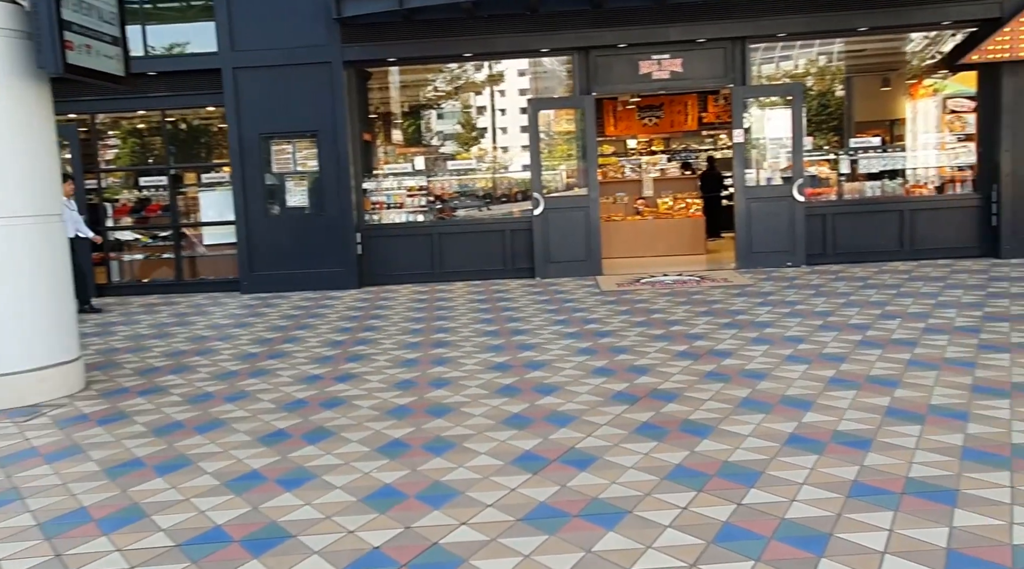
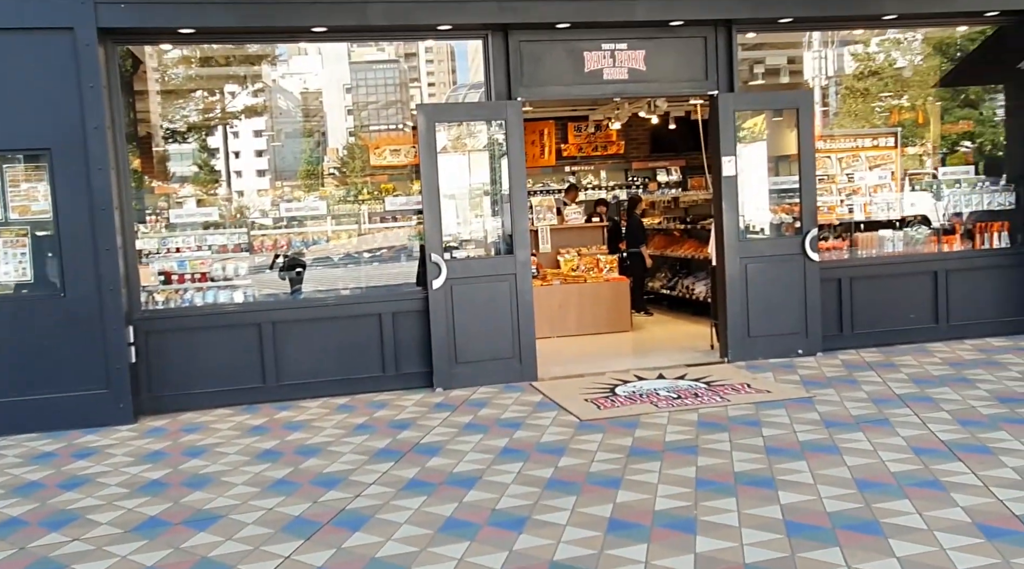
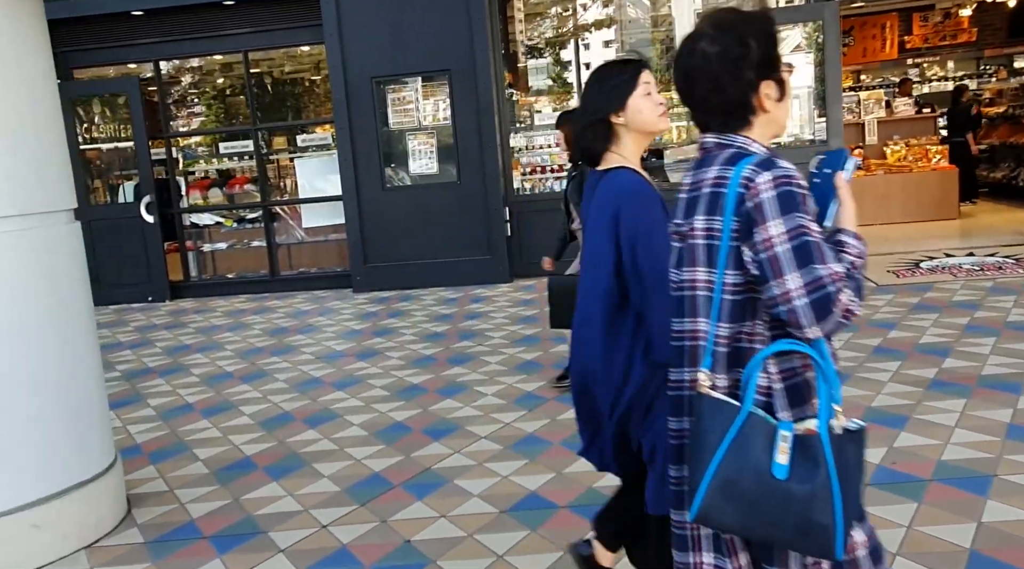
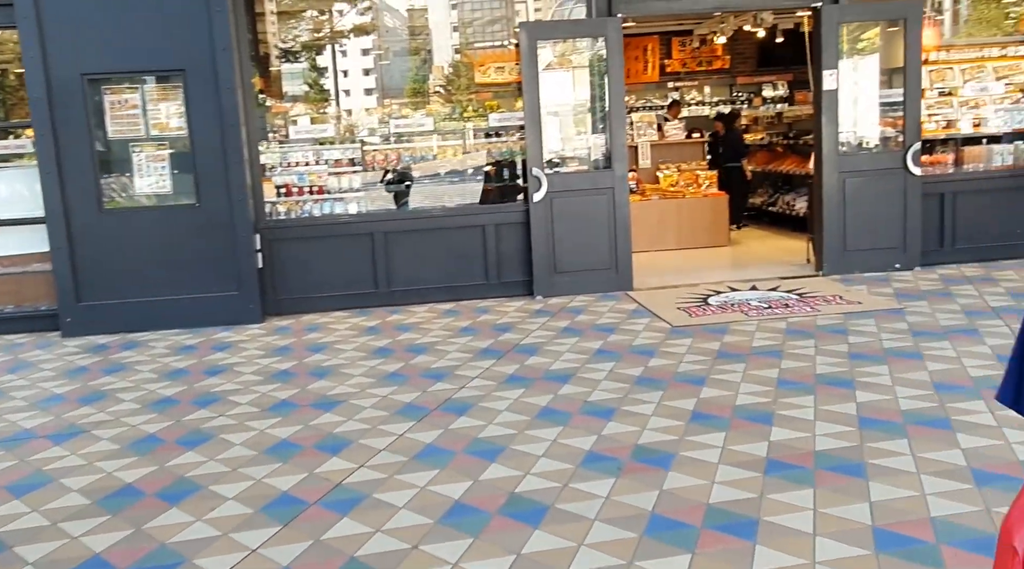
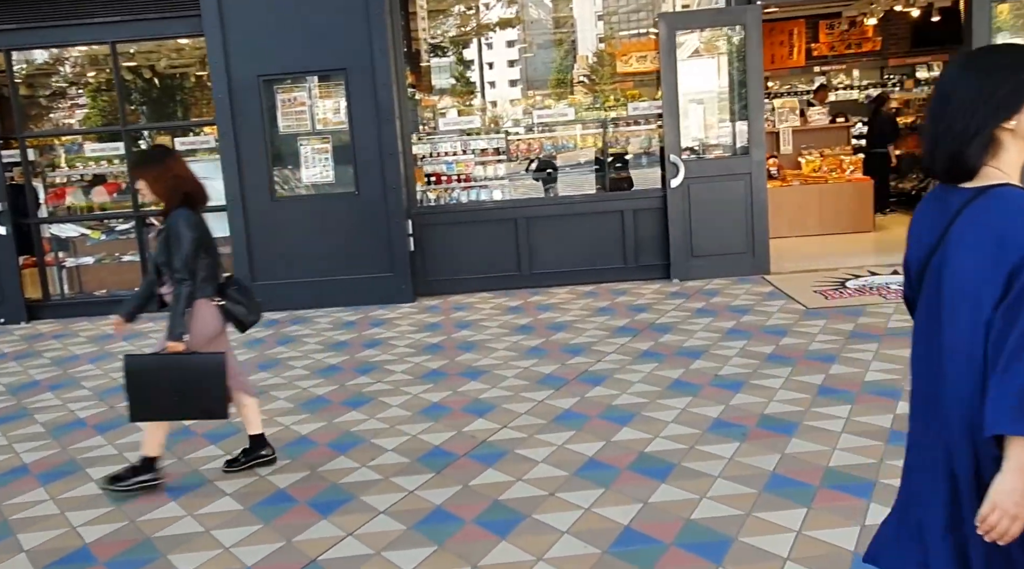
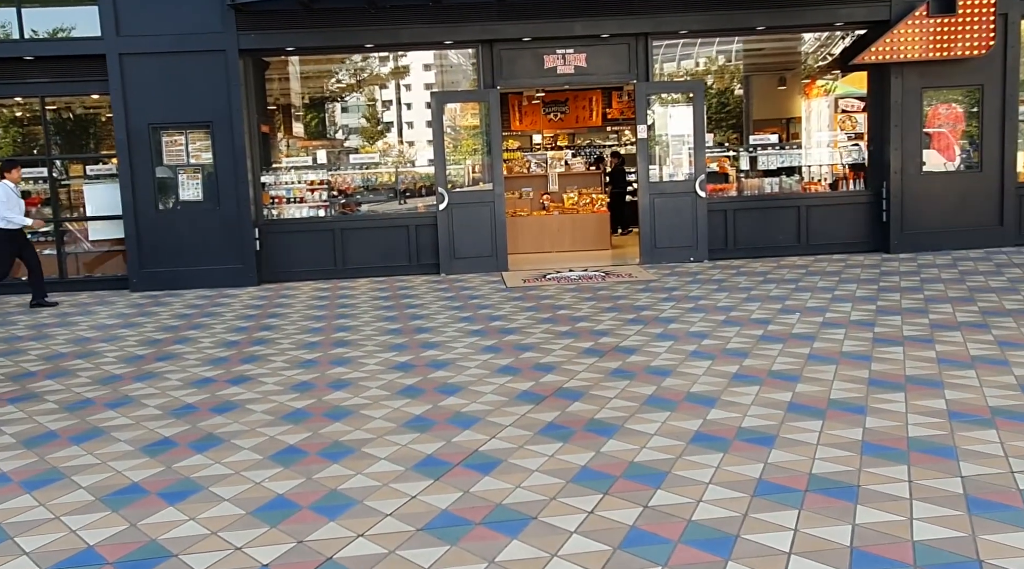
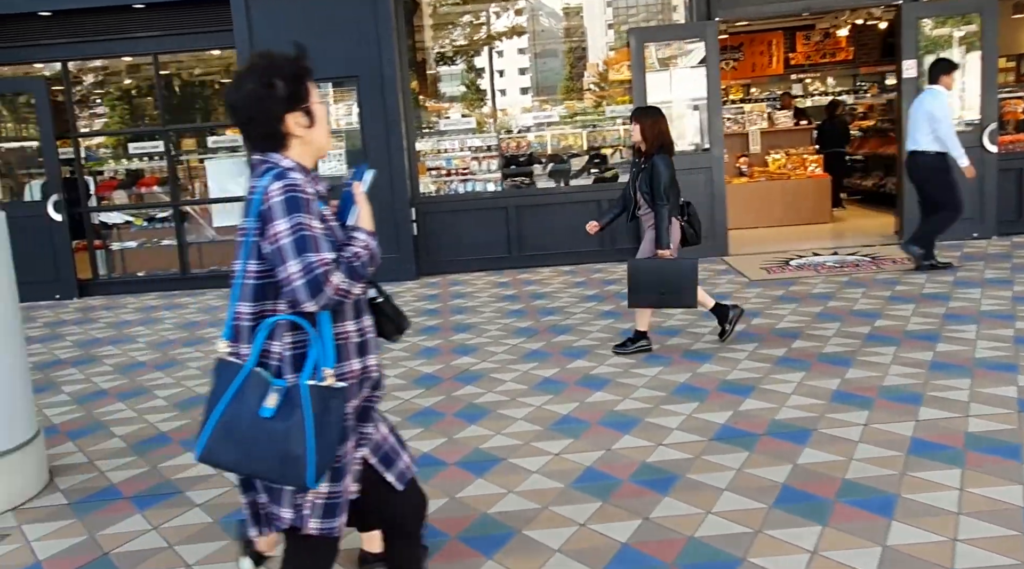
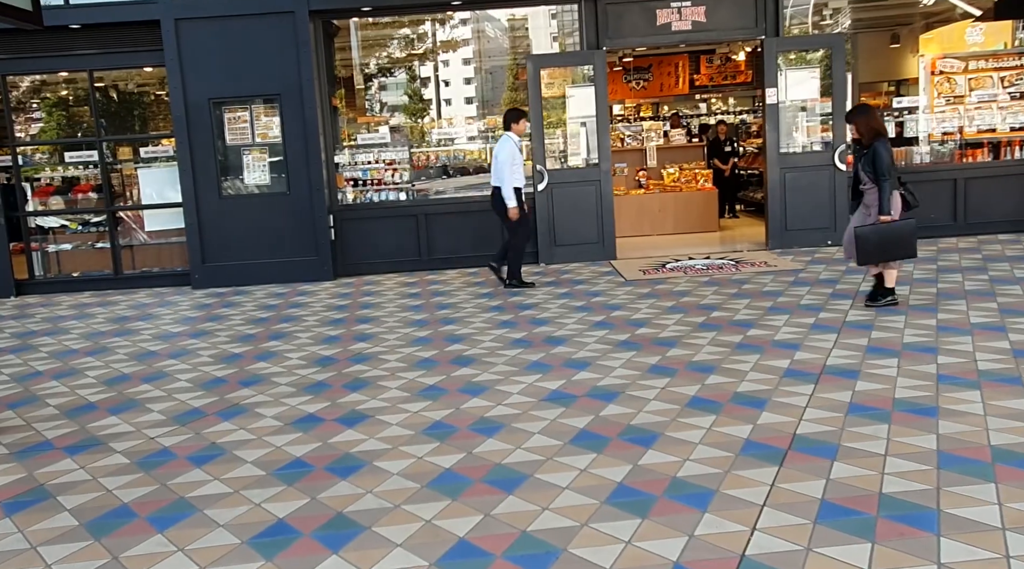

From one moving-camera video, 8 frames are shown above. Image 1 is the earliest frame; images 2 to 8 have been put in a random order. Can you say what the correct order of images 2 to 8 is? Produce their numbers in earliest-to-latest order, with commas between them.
6, 8, 7, 3, 5, 4, 2
